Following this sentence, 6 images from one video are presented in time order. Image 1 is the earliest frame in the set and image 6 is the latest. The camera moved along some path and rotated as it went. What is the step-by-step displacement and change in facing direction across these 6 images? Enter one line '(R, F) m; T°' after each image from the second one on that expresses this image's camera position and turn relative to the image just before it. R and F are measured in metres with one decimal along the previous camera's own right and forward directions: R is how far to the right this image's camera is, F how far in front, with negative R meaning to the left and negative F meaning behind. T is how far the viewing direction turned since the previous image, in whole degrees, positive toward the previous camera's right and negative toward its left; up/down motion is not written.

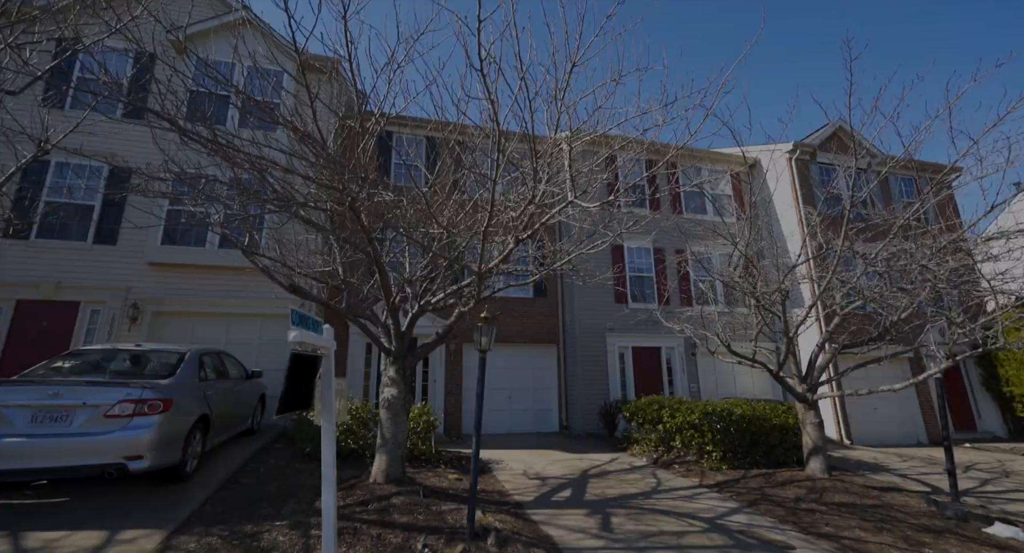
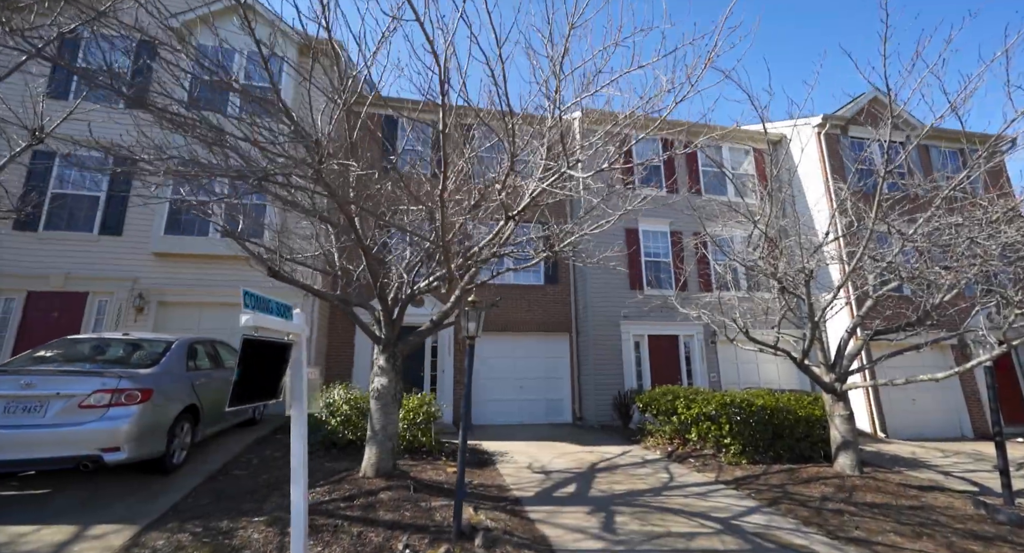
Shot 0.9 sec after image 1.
(+0.3, +0.4) m; -3°
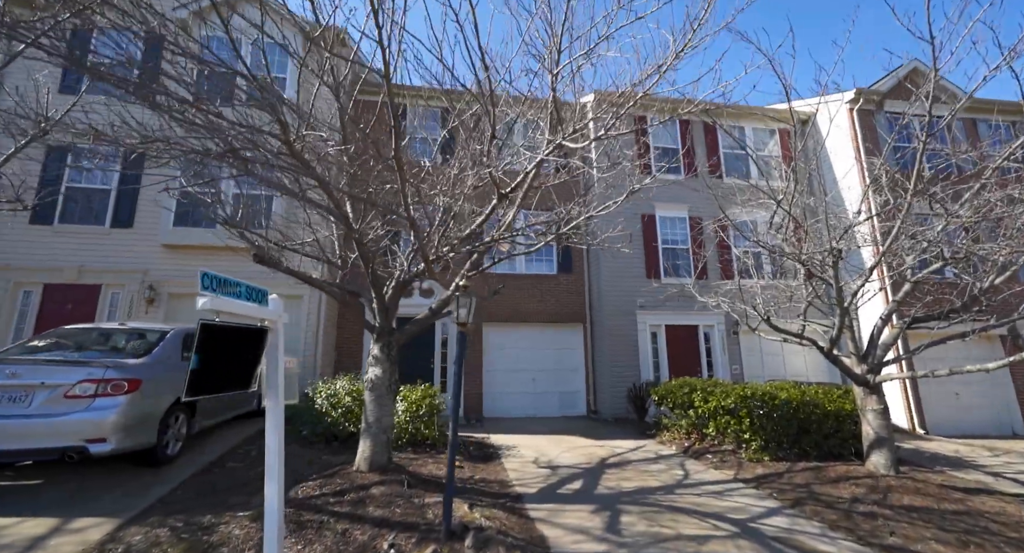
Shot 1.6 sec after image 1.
(+0.2, +0.3) m; -3°
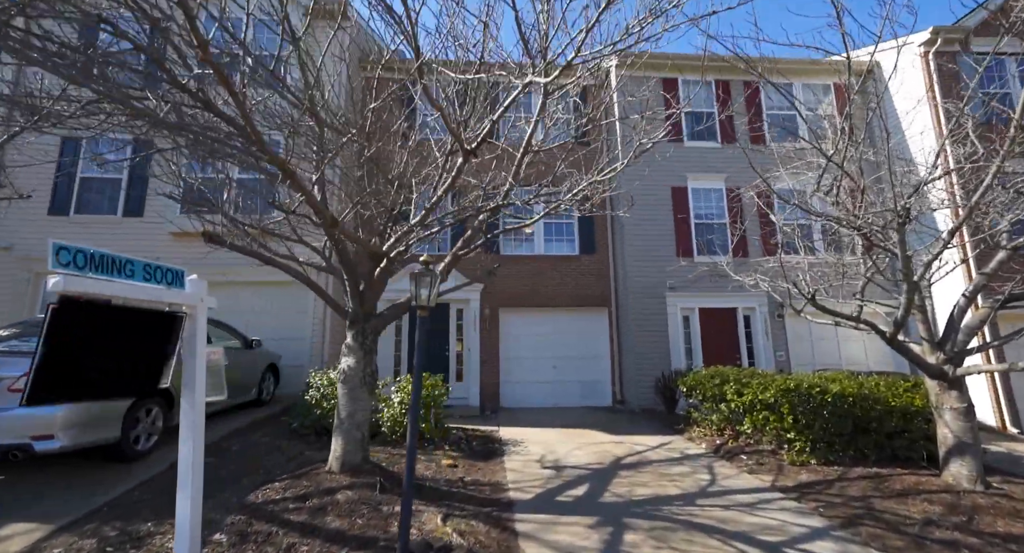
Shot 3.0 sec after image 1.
(+0.5, +0.7) m; -5°
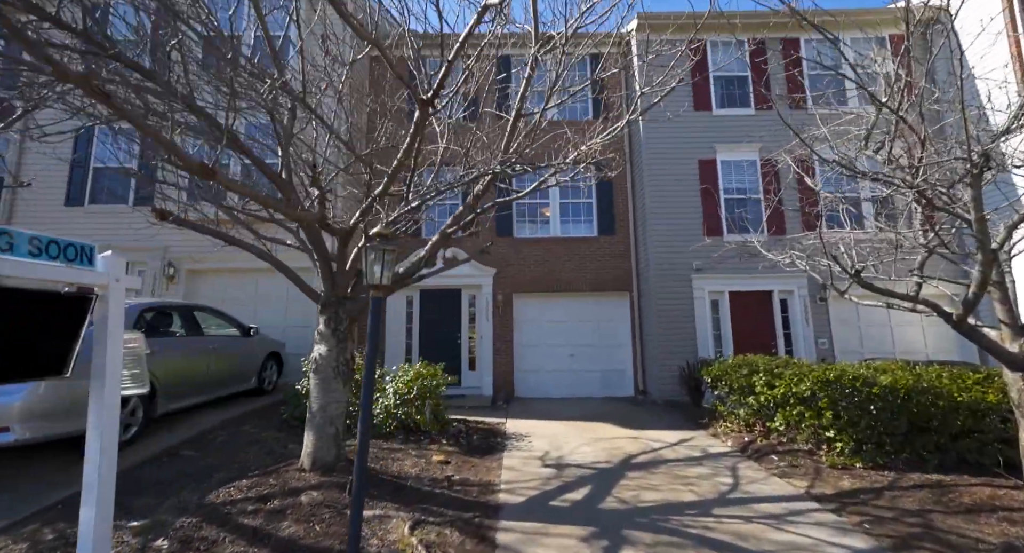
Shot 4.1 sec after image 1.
(+0.4, +0.5) m; -4°
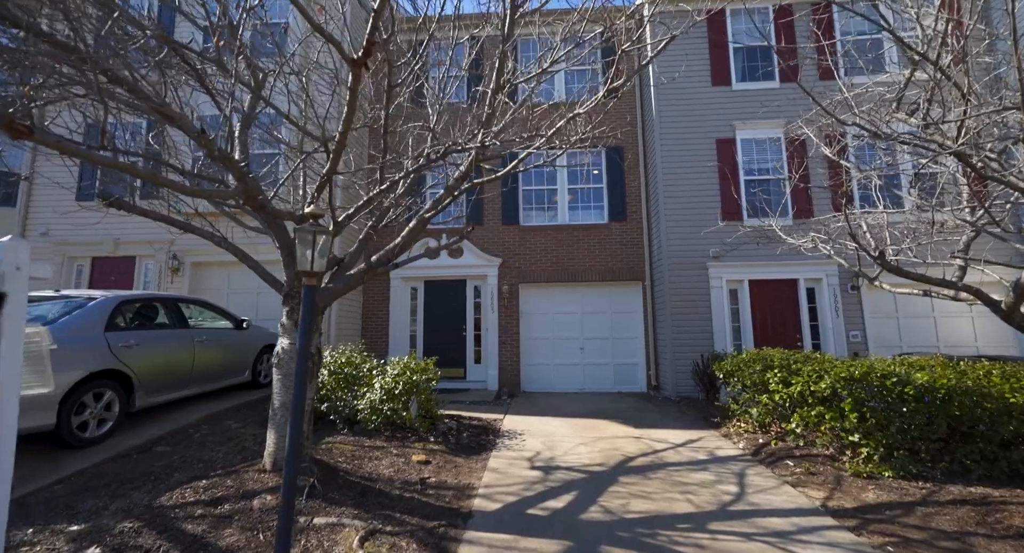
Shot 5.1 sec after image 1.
(+0.4, +0.4) m; -3°
